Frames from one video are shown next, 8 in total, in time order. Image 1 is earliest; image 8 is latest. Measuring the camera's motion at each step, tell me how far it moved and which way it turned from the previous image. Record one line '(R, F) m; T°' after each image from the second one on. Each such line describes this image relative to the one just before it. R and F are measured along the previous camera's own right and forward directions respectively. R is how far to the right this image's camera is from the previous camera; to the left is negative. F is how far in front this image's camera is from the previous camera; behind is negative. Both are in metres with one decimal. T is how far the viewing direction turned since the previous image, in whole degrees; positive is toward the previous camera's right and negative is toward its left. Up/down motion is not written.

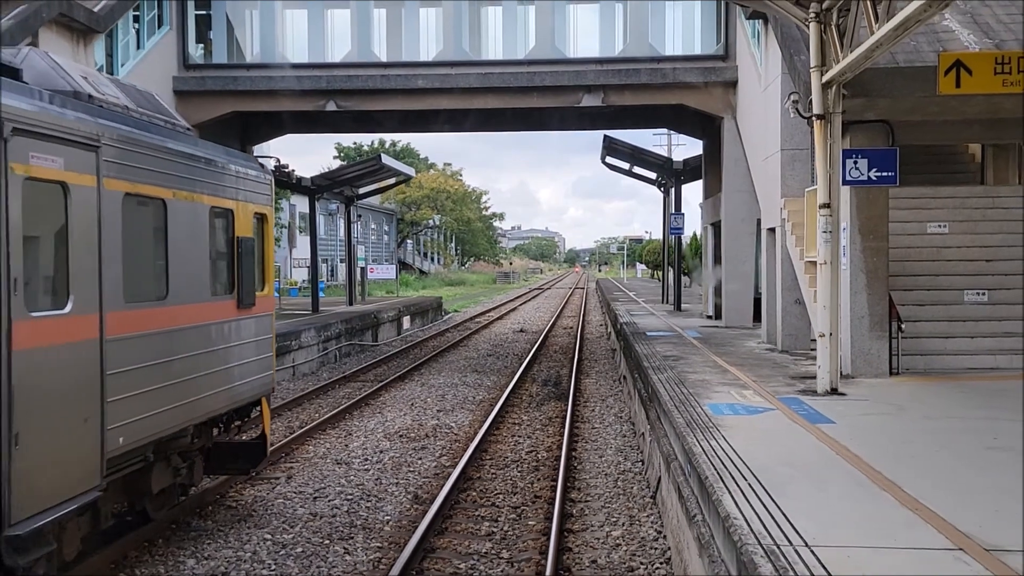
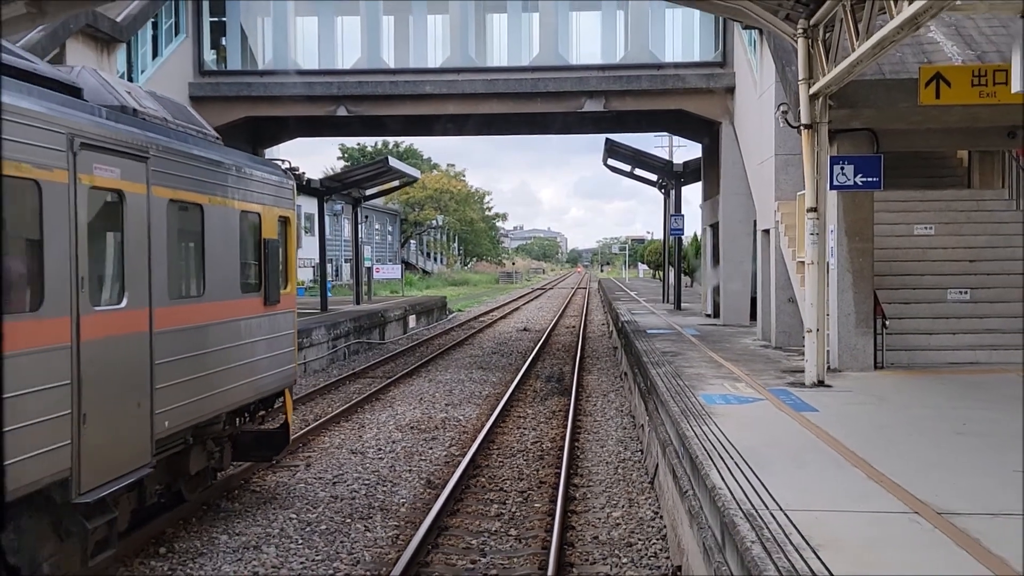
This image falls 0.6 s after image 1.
(-0.1, -0.5) m; 0°
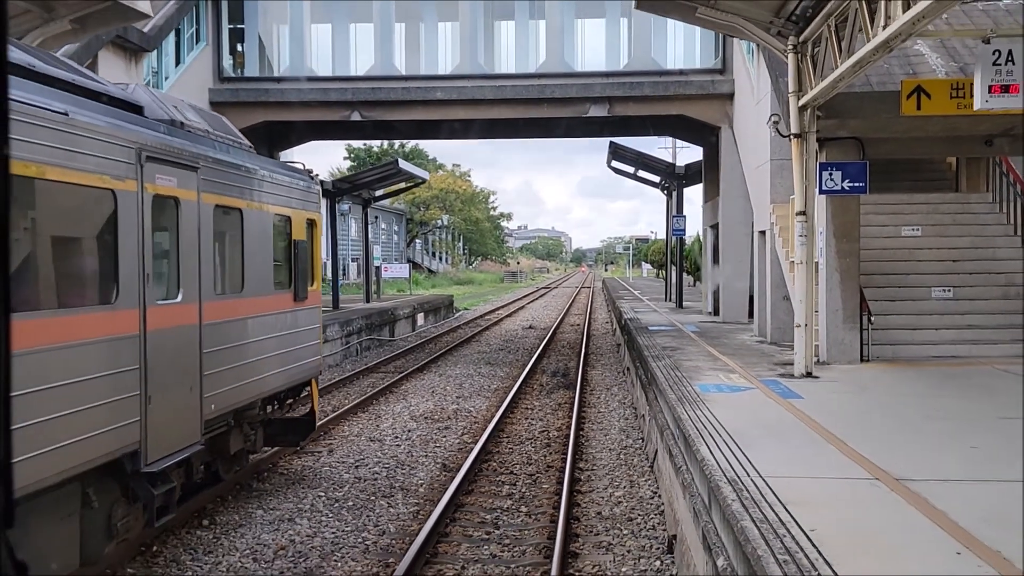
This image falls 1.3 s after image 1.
(-0.1, -0.7) m; 0°
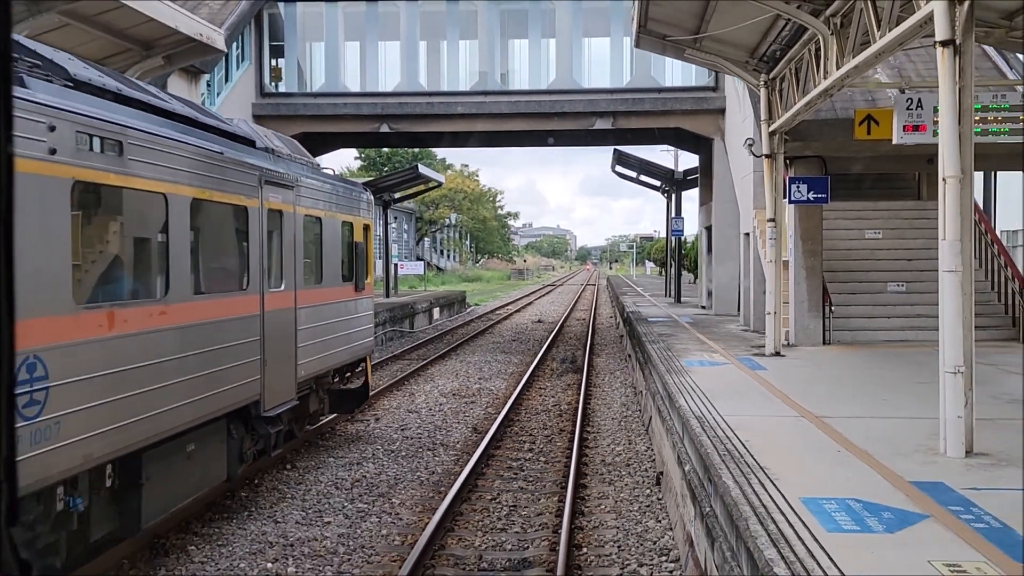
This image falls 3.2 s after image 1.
(-0.2, -1.9) m; 0°
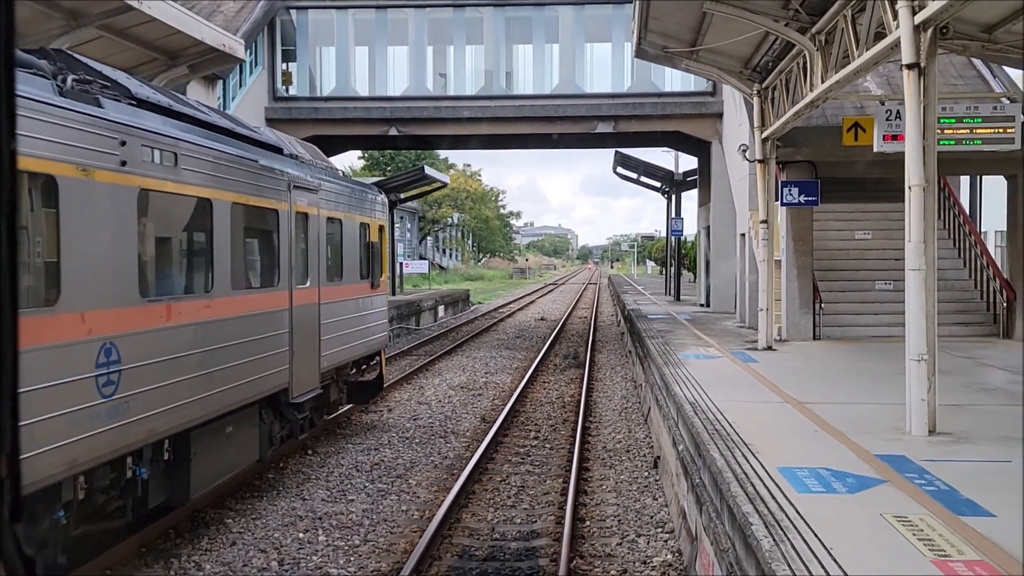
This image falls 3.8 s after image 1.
(-0.1, -0.6) m; 0°
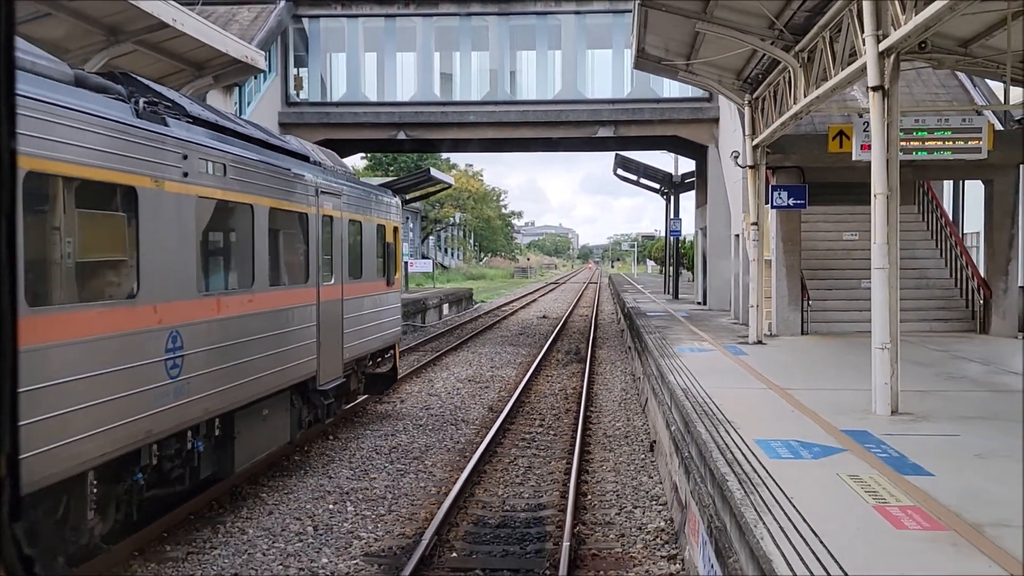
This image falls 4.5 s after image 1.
(-0.1, -0.8) m; 0°
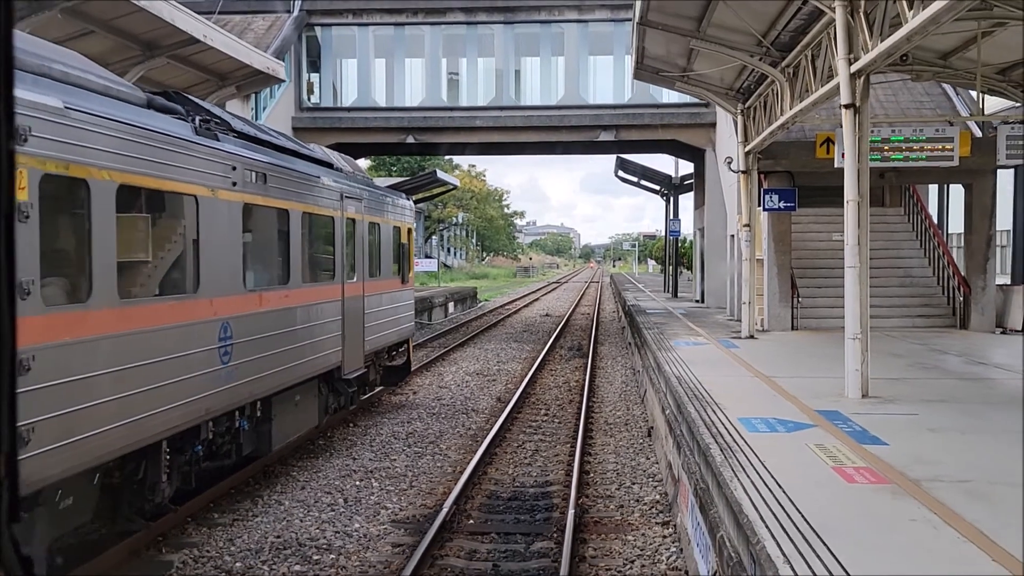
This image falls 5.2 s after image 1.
(-0.1, -0.8) m; 0°
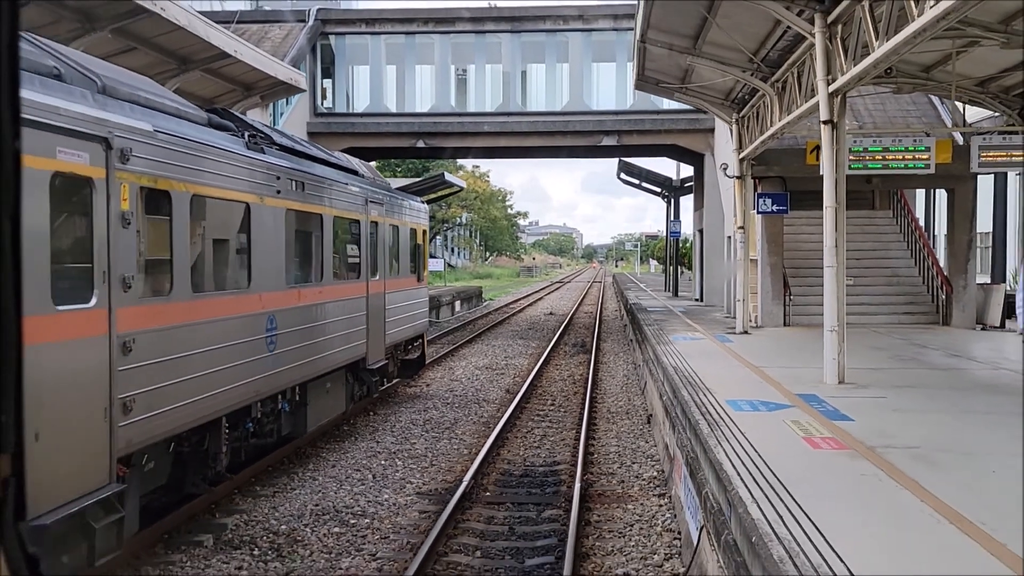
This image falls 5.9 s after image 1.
(-0.1, -0.8) m; 0°
